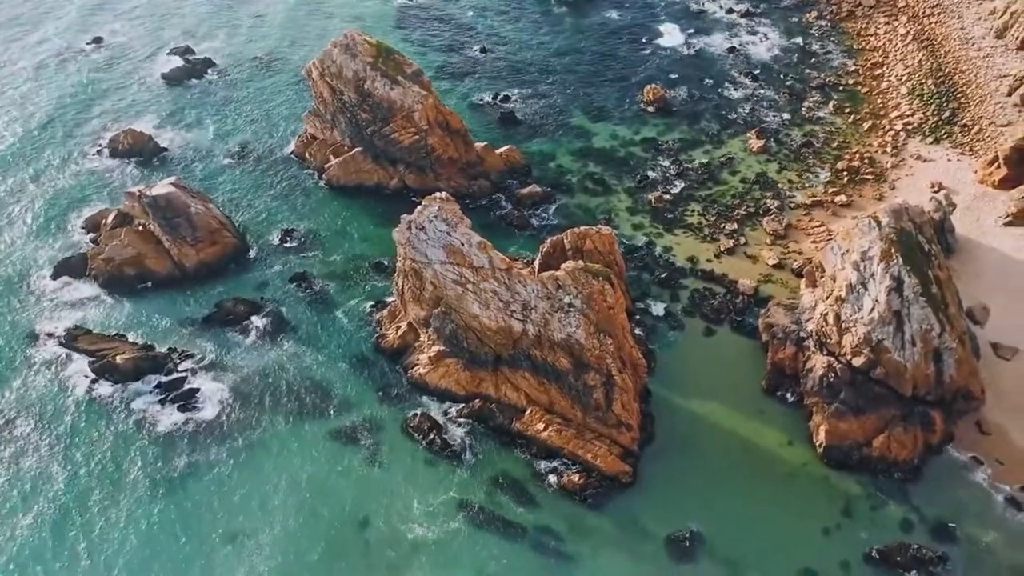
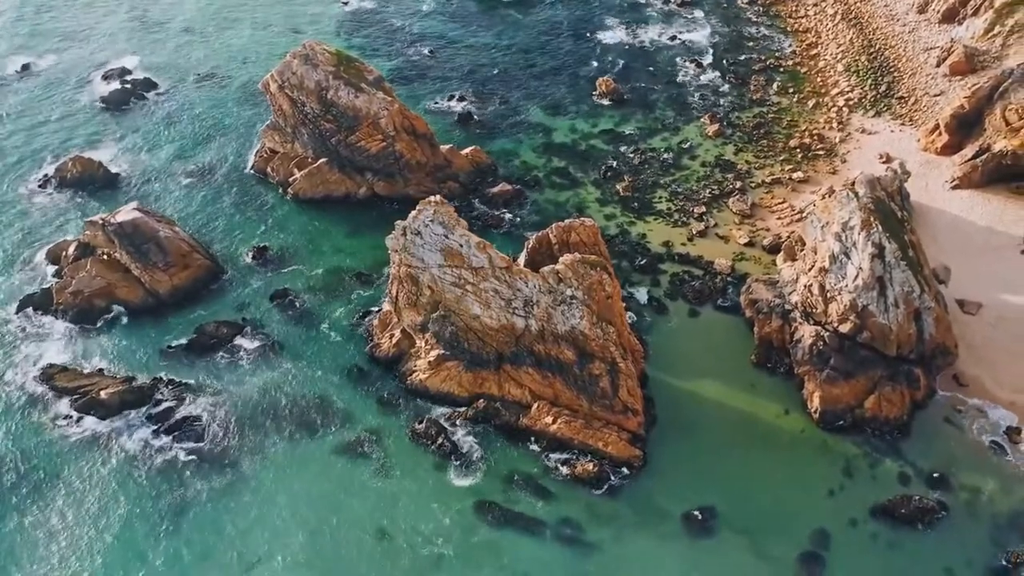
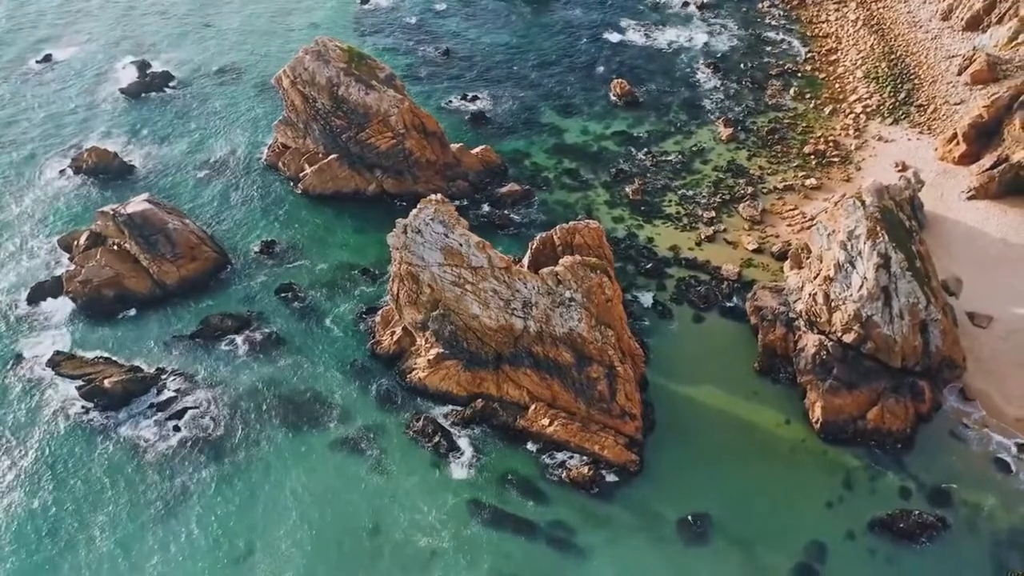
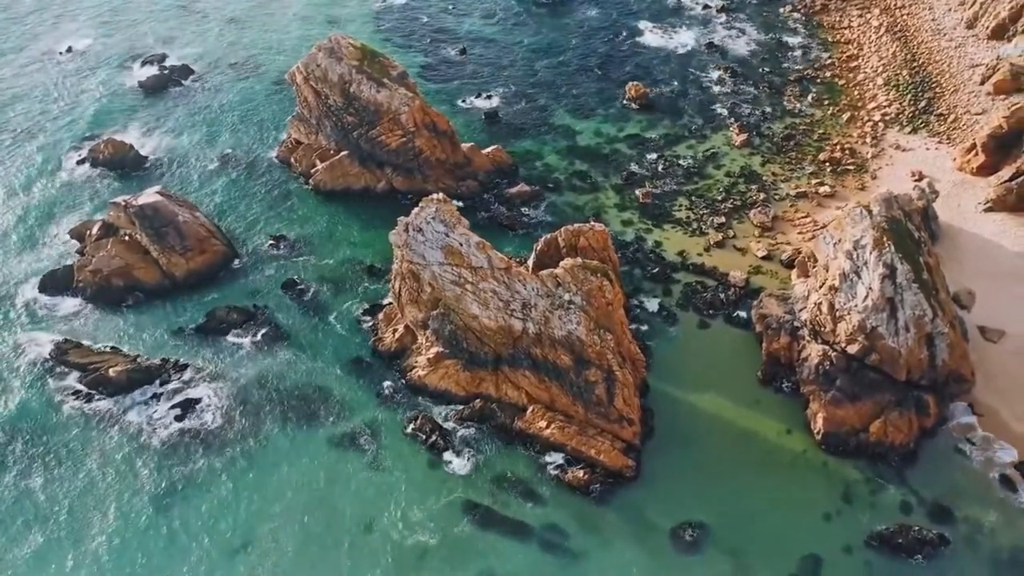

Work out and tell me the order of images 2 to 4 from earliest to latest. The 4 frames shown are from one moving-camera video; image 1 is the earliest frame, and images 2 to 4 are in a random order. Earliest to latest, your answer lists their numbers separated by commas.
4, 3, 2
